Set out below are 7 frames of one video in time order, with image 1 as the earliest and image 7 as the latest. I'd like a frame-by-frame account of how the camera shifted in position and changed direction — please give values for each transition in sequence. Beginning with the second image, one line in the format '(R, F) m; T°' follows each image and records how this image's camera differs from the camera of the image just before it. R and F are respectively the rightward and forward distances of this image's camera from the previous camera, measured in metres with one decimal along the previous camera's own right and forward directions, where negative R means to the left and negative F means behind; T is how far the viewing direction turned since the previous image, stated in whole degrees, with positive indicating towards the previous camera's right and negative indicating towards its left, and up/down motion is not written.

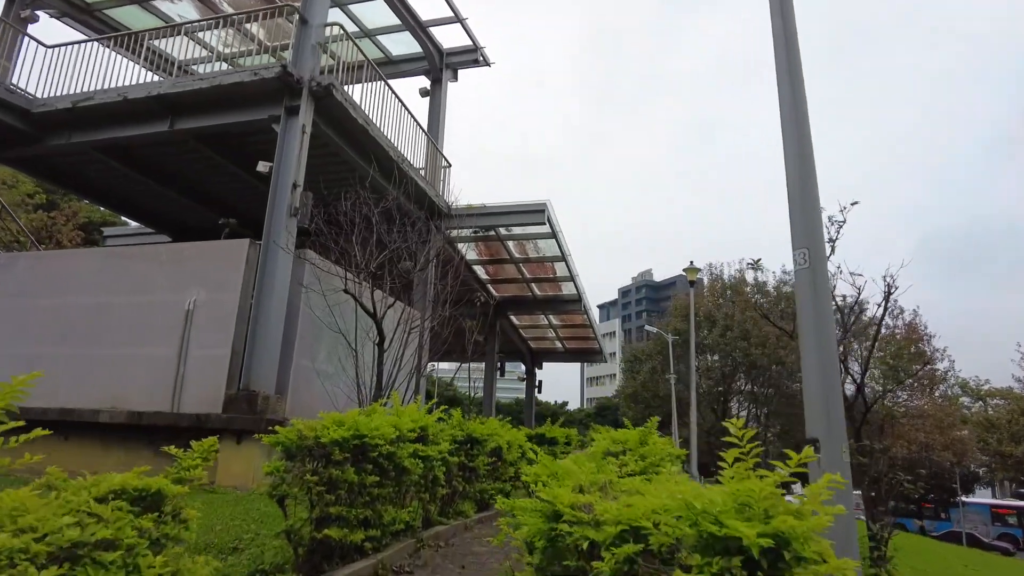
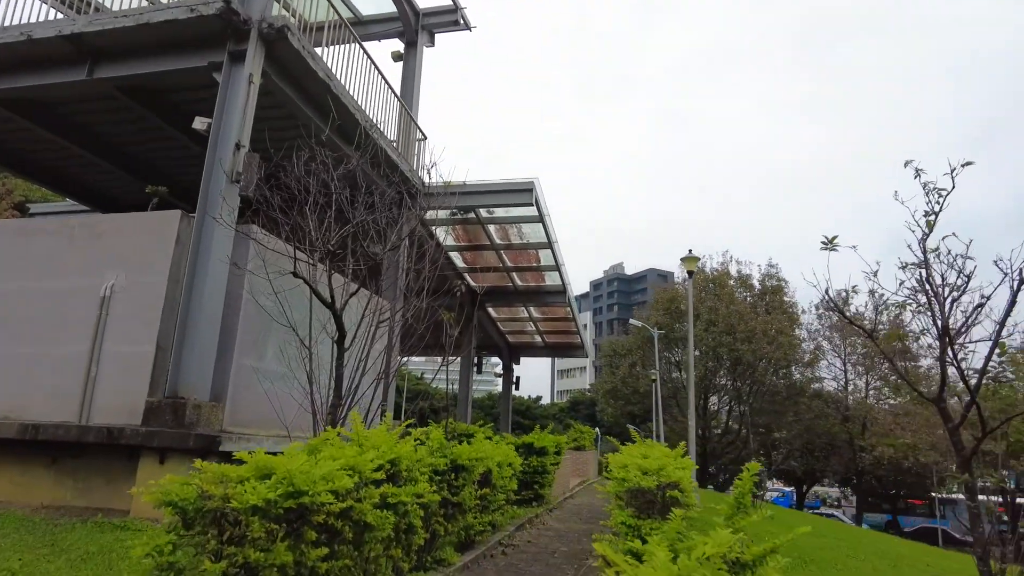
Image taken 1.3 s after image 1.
(-0.2, +1.4) m; +3°
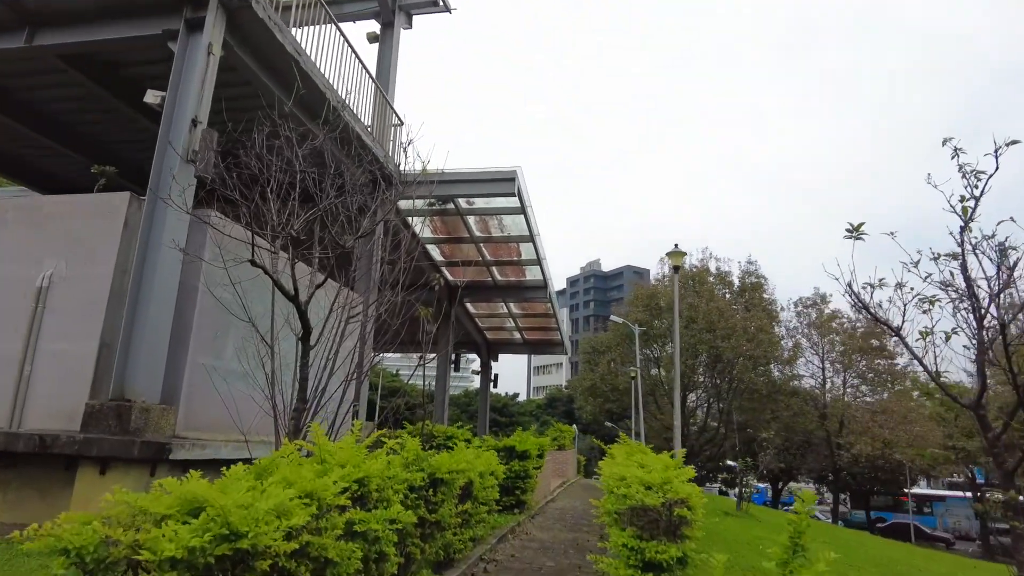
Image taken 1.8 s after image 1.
(-0.1, +0.6) m; +2°
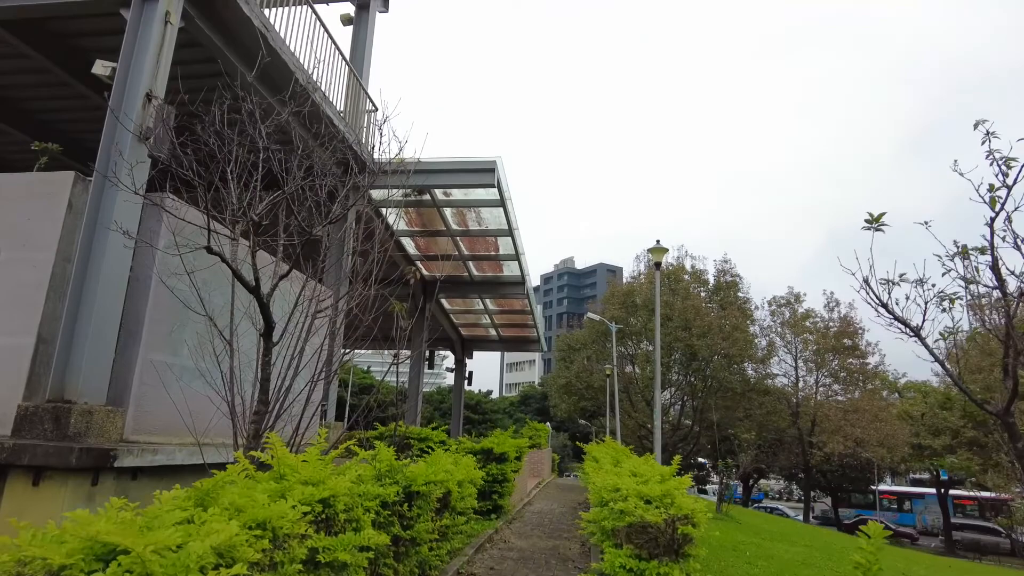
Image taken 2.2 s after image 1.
(-0.1, +0.4) m; +2°
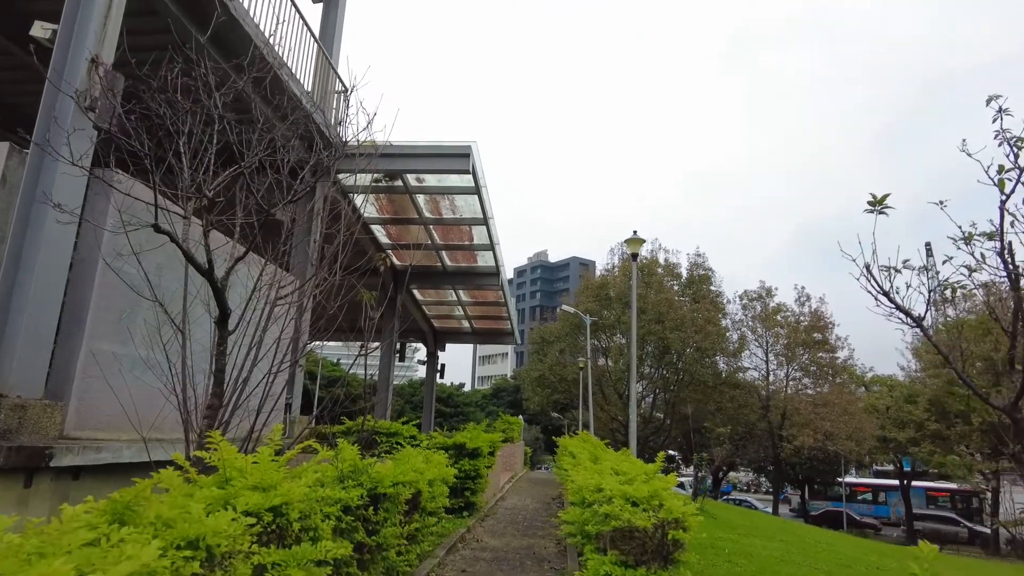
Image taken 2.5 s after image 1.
(0.0, +0.3) m; +2°
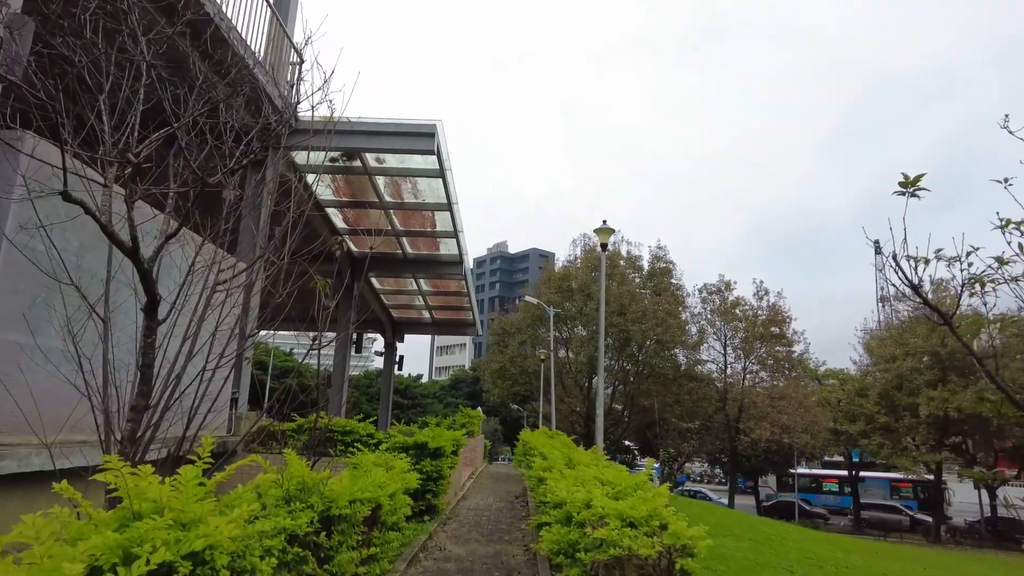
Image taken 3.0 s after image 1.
(-0.1, +0.5) m; +4°
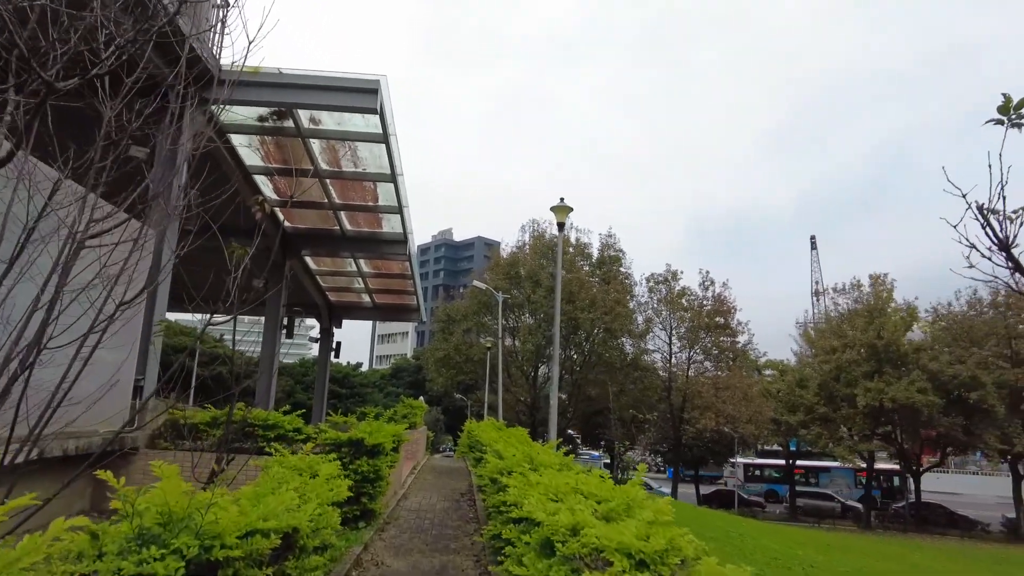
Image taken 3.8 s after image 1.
(-0.1, +0.9) m; +5°
